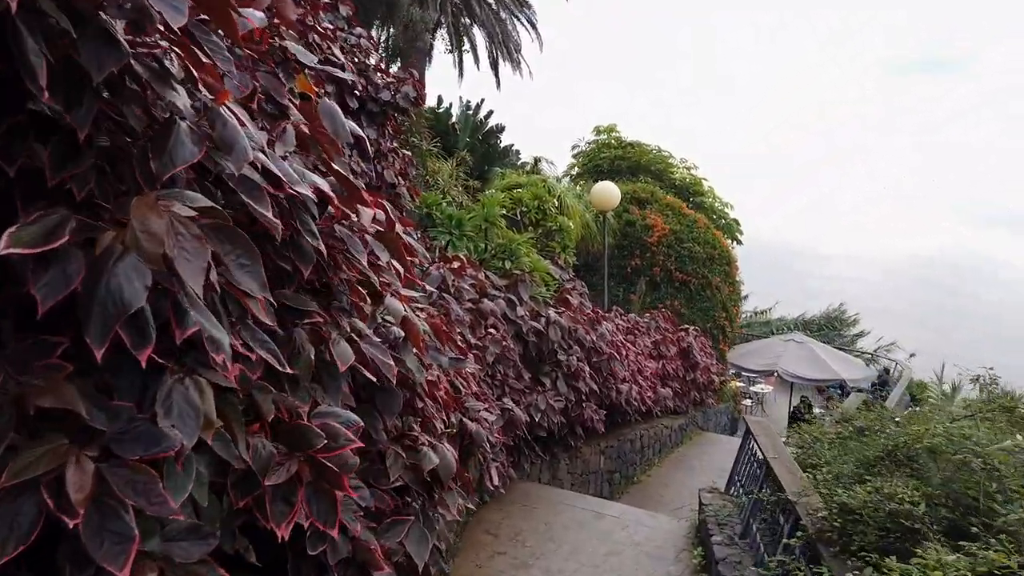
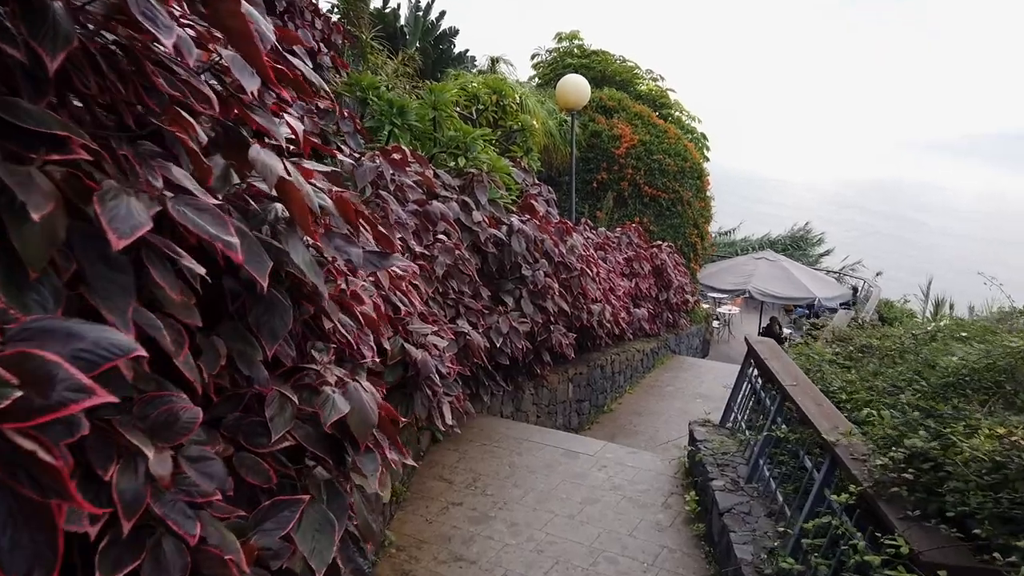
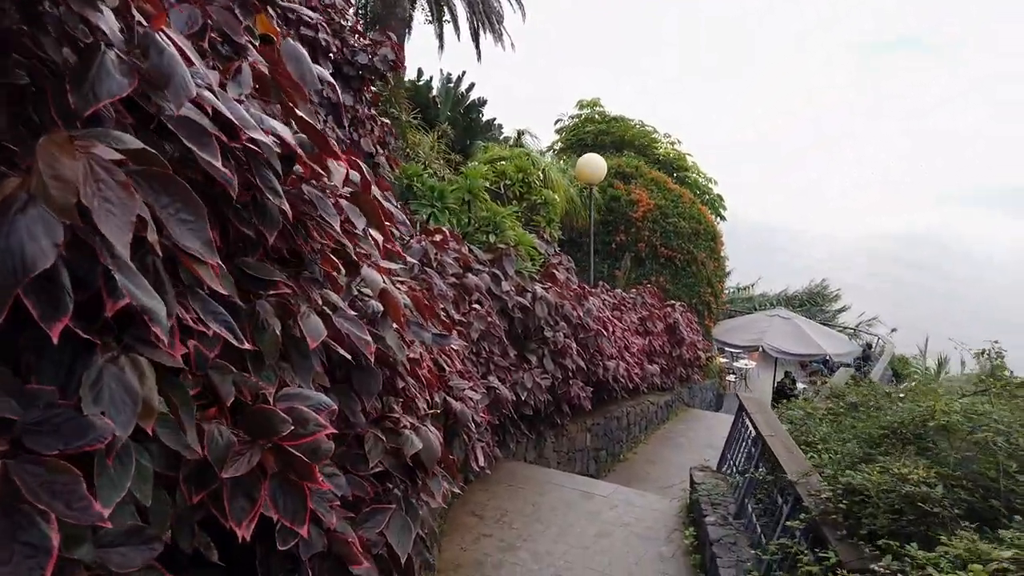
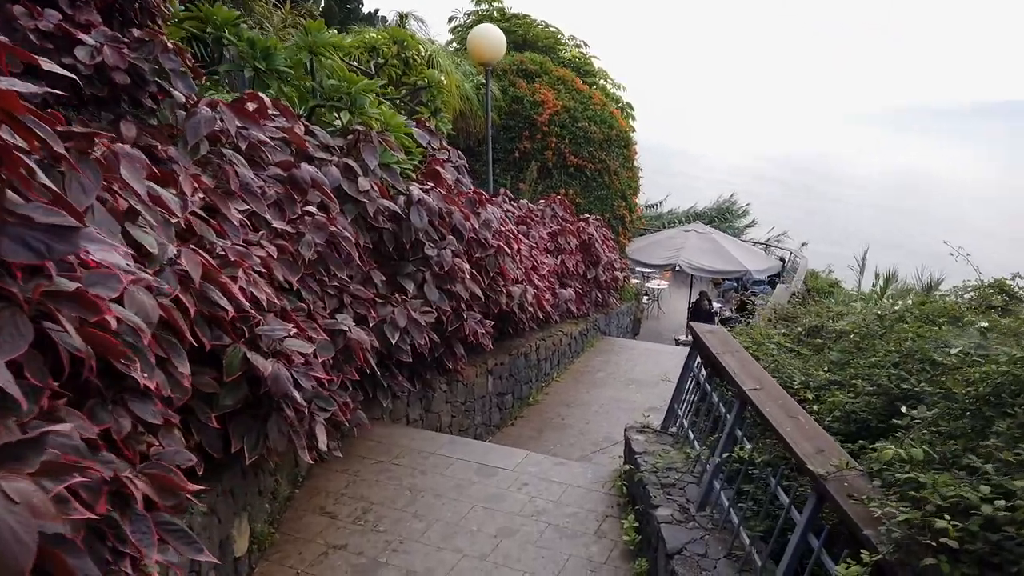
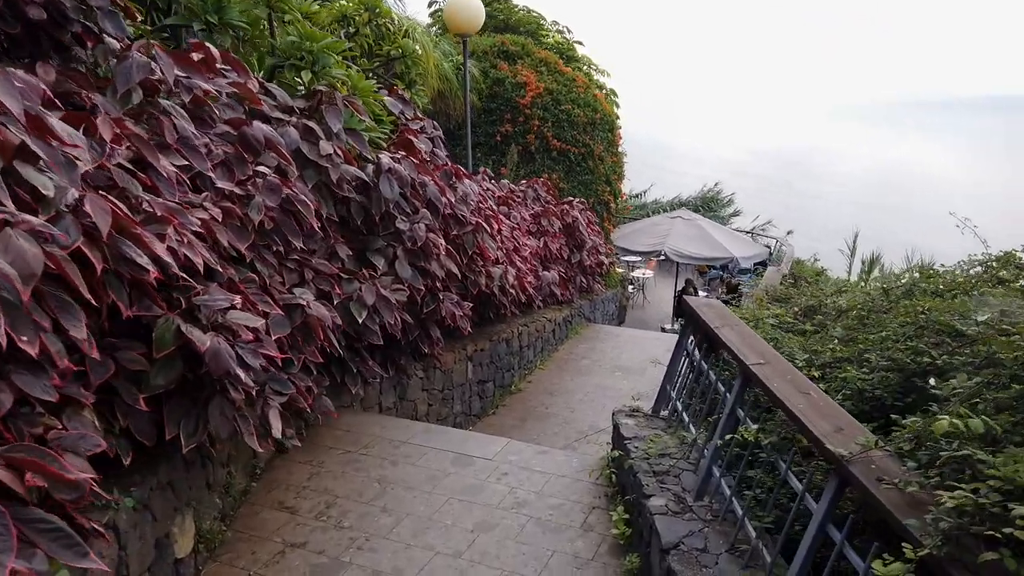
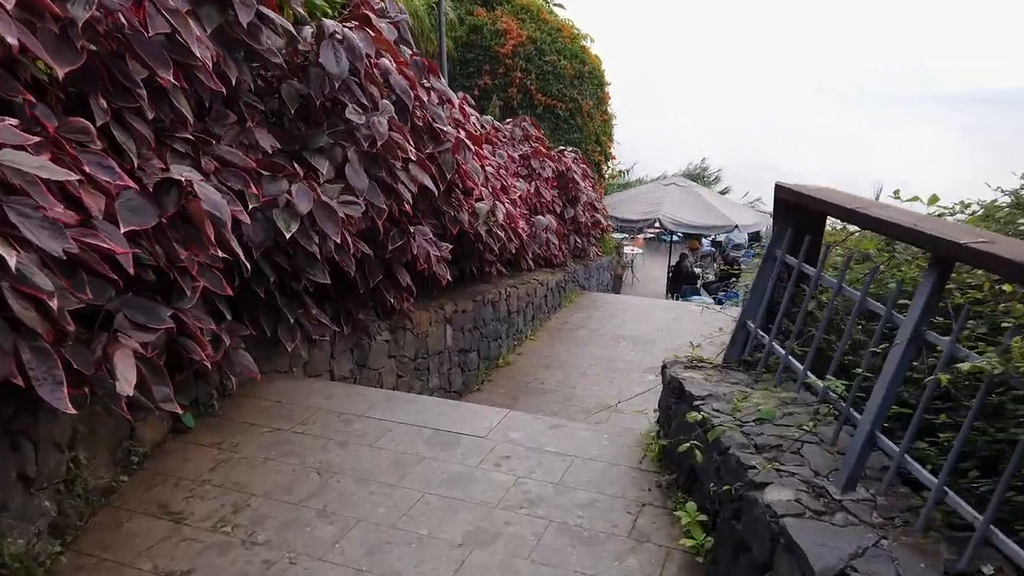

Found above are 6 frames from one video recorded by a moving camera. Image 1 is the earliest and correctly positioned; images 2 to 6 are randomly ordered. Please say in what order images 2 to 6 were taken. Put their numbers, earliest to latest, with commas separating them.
3, 2, 4, 5, 6
